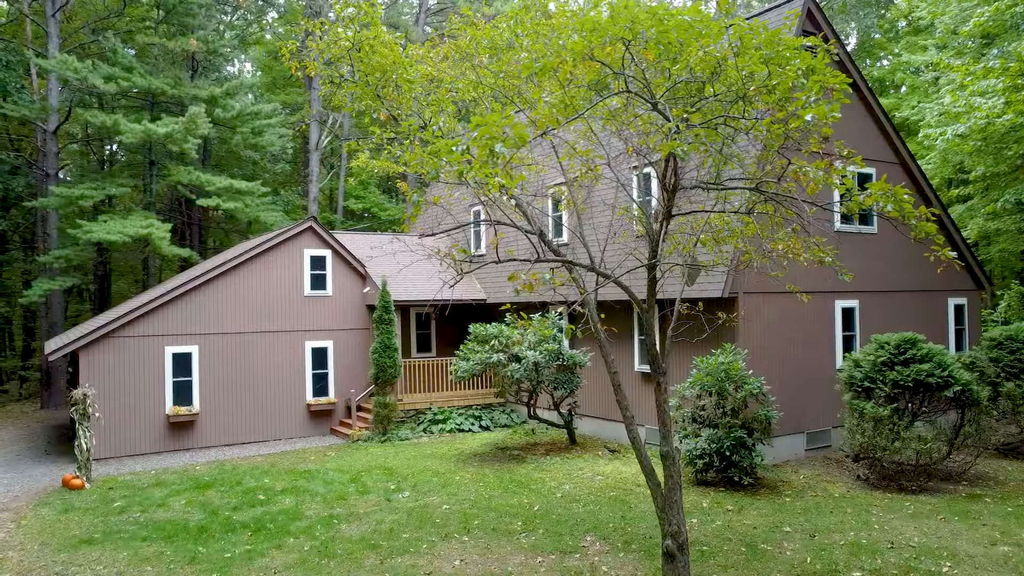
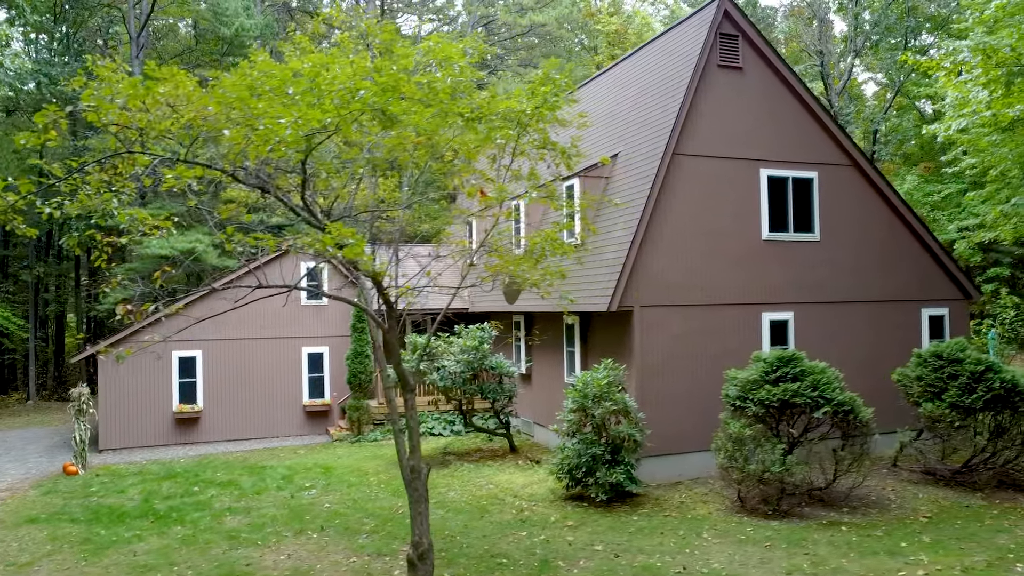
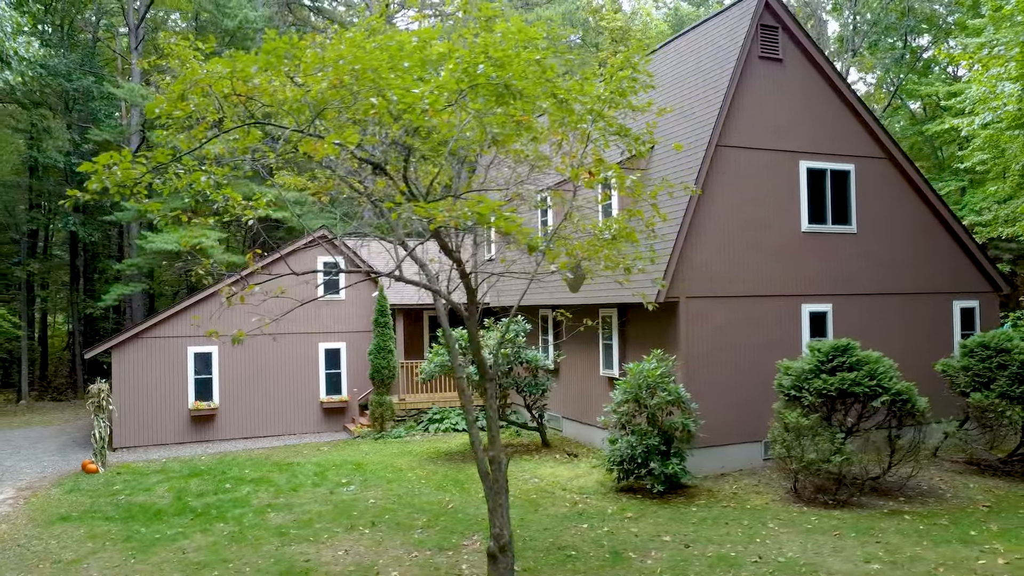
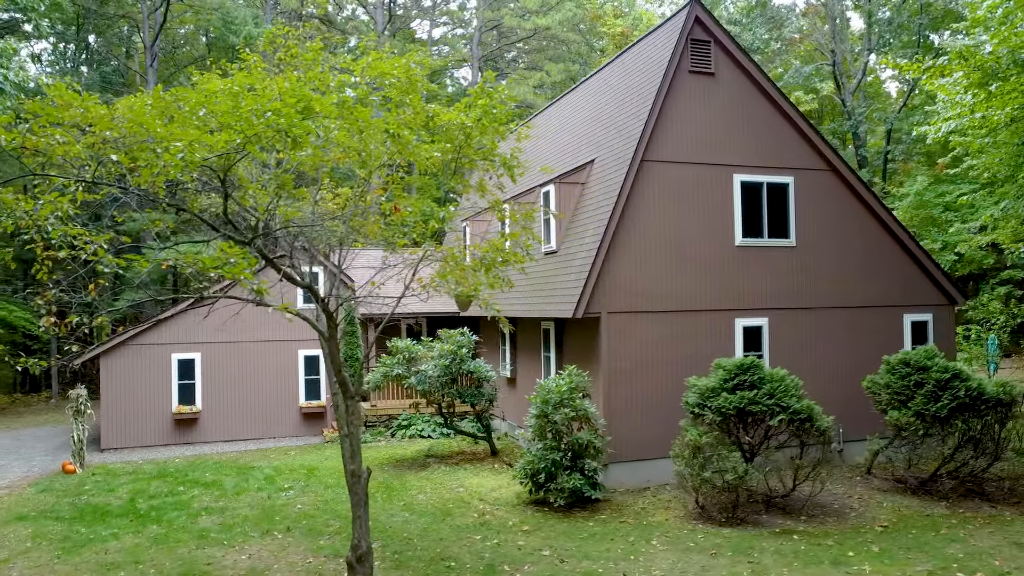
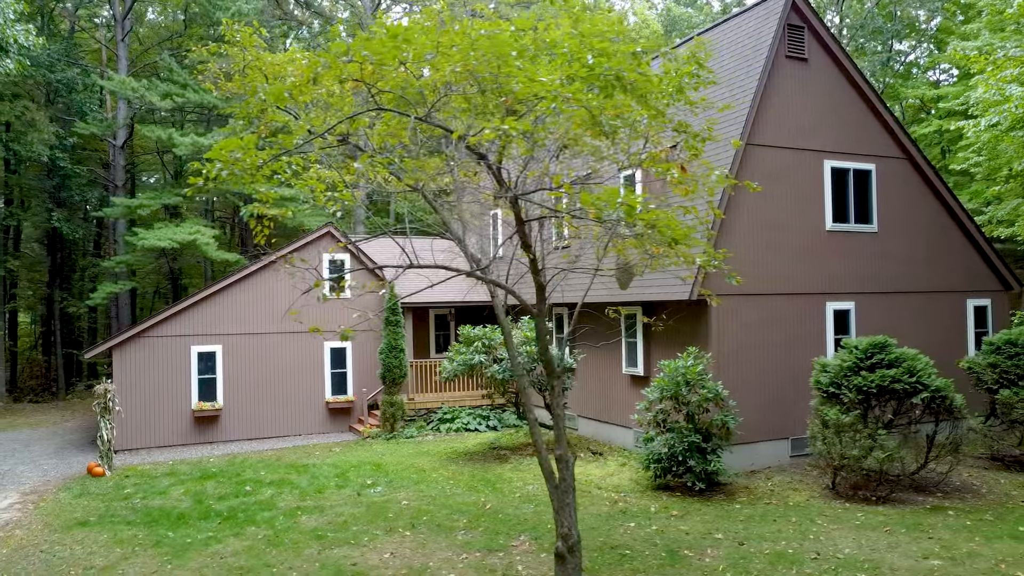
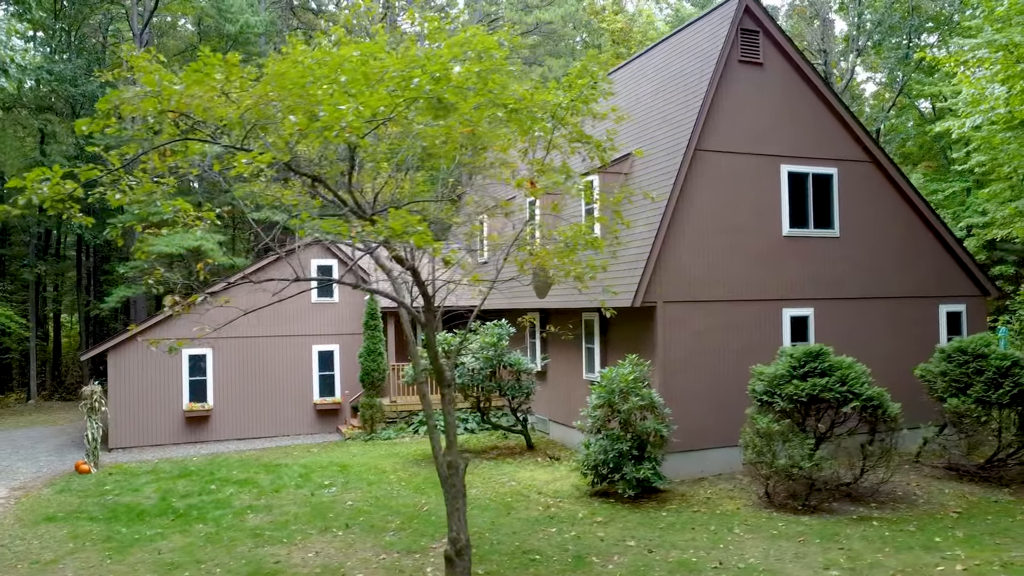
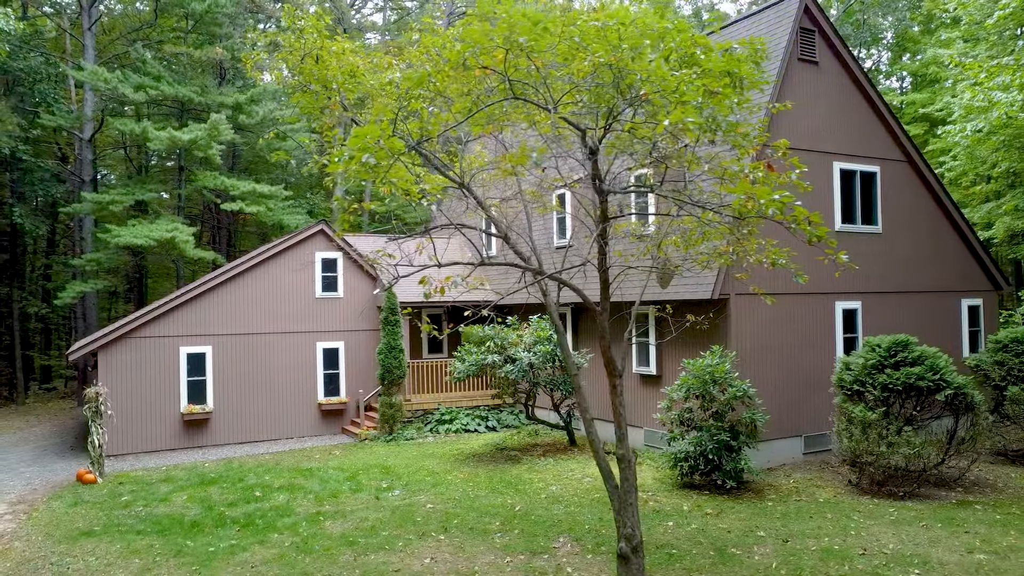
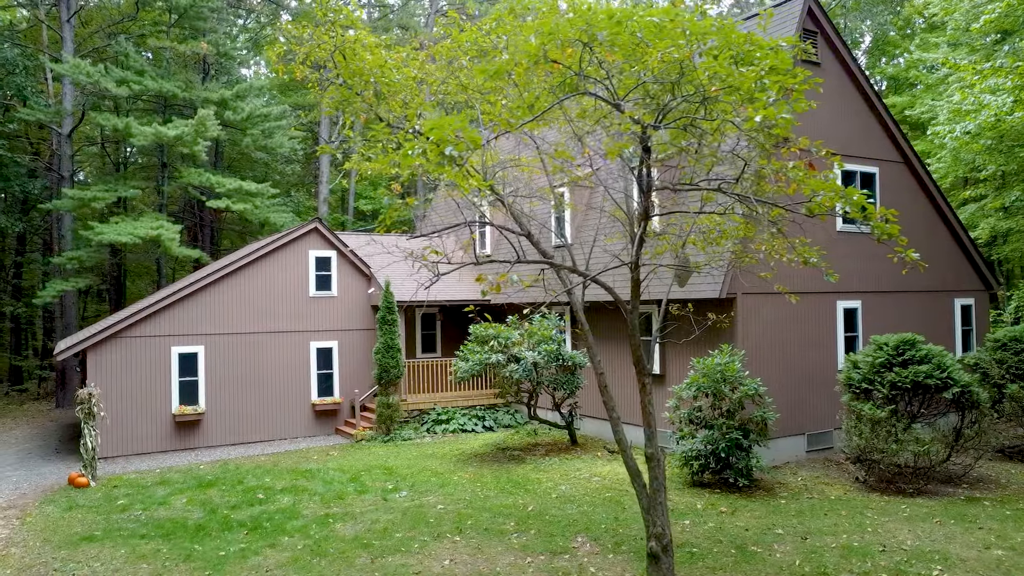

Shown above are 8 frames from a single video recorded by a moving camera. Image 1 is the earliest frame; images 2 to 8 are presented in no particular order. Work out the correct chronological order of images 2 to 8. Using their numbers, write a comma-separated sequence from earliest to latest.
8, 7, 5, 3, 6, 2, 4
